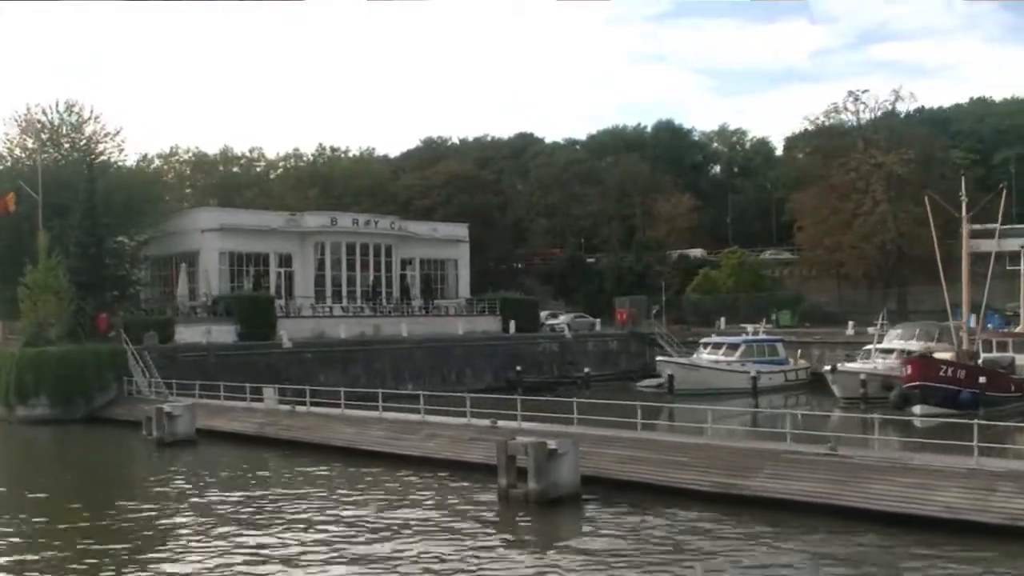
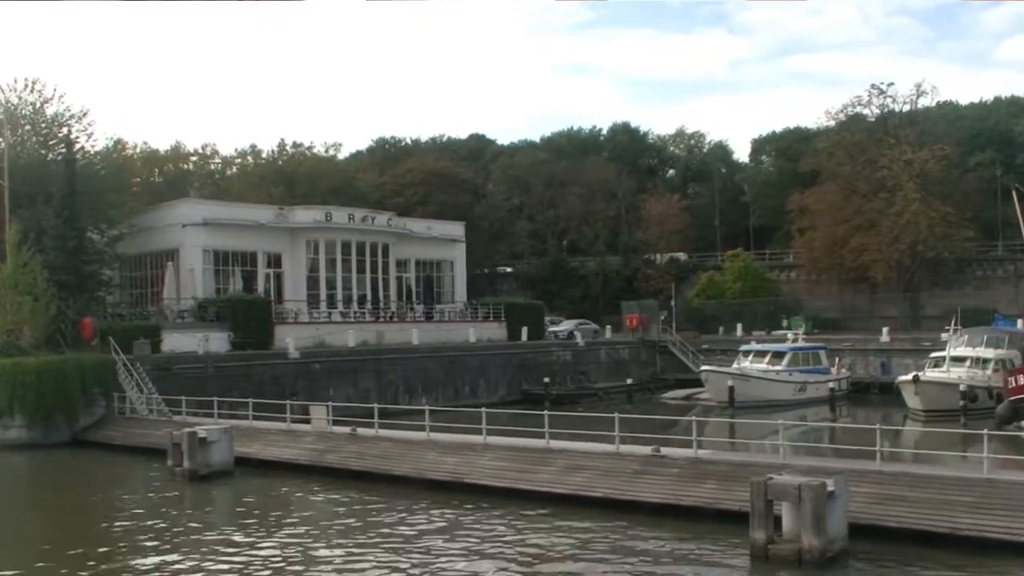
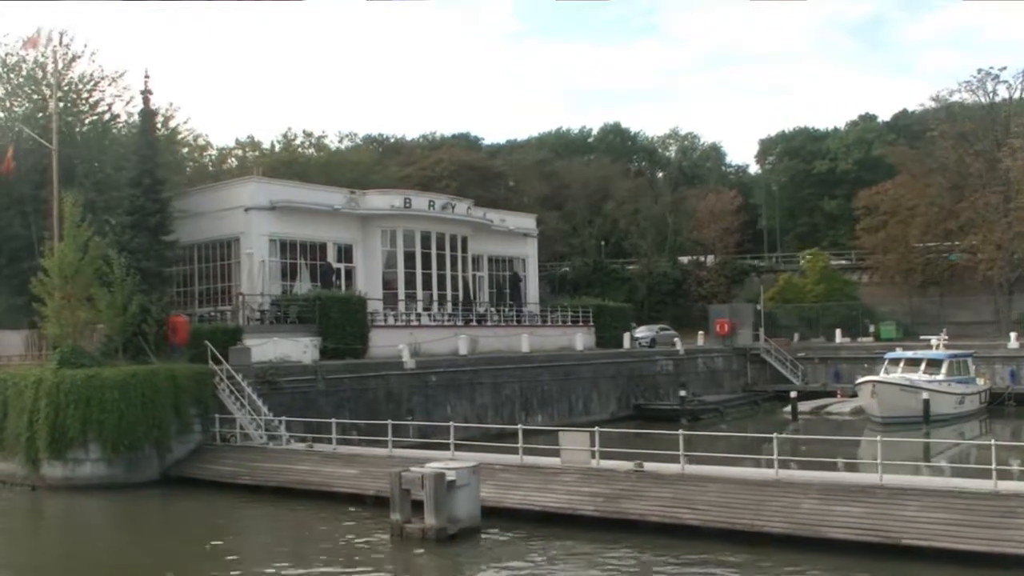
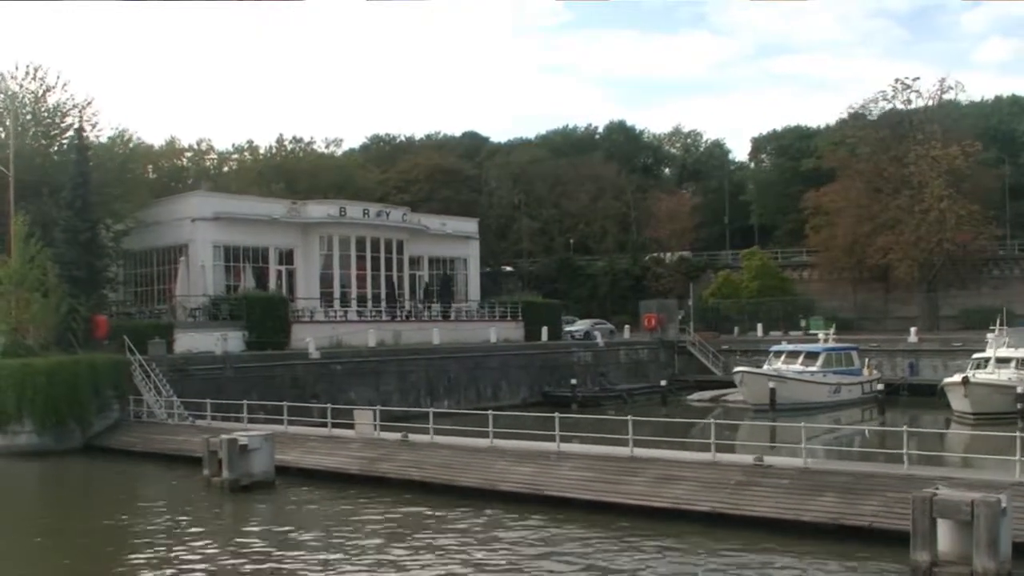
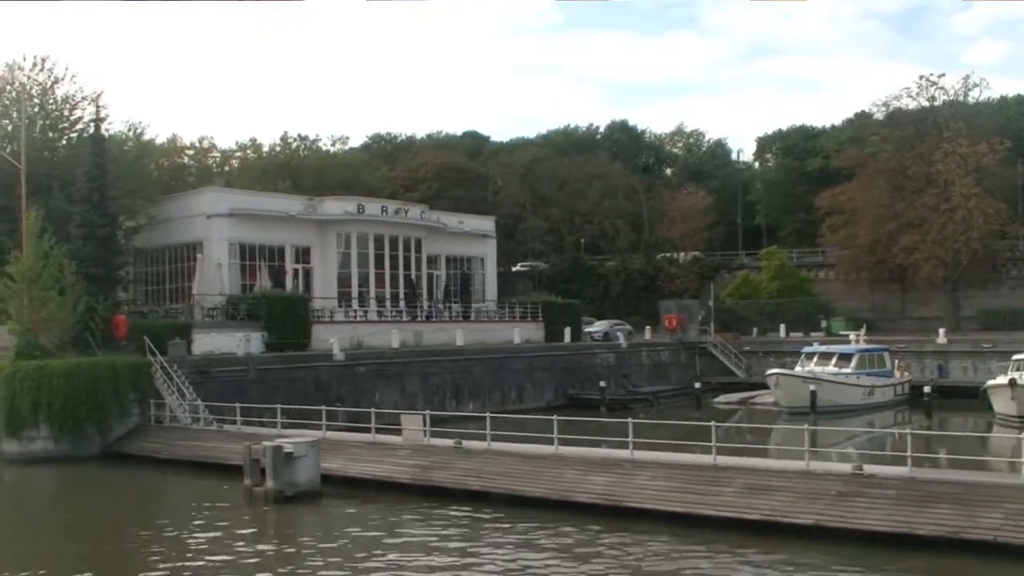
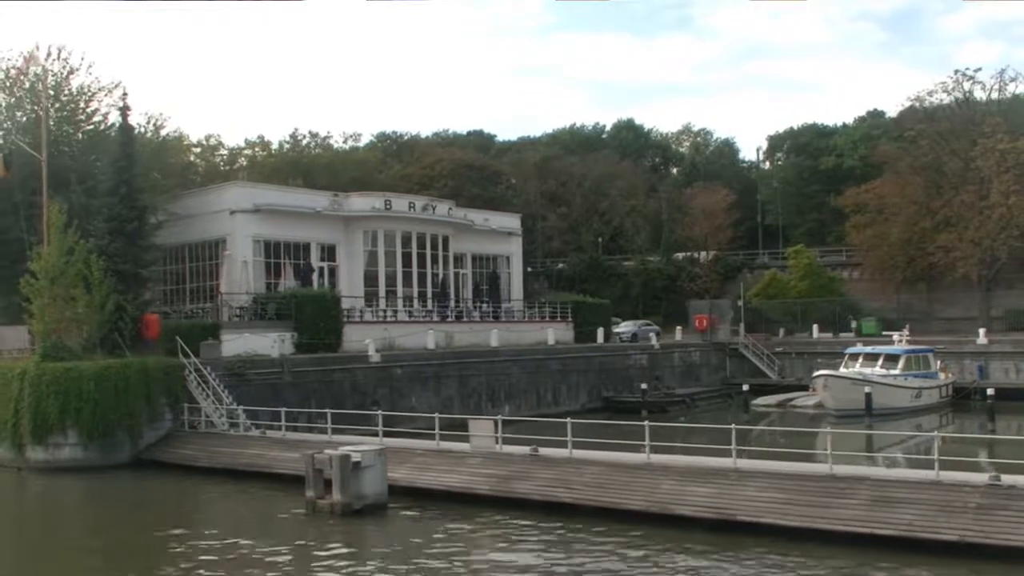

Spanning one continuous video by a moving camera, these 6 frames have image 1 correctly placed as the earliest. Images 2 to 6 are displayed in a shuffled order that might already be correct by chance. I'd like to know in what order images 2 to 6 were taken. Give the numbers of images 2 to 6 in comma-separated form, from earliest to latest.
2, 4, 5, 6, 3
